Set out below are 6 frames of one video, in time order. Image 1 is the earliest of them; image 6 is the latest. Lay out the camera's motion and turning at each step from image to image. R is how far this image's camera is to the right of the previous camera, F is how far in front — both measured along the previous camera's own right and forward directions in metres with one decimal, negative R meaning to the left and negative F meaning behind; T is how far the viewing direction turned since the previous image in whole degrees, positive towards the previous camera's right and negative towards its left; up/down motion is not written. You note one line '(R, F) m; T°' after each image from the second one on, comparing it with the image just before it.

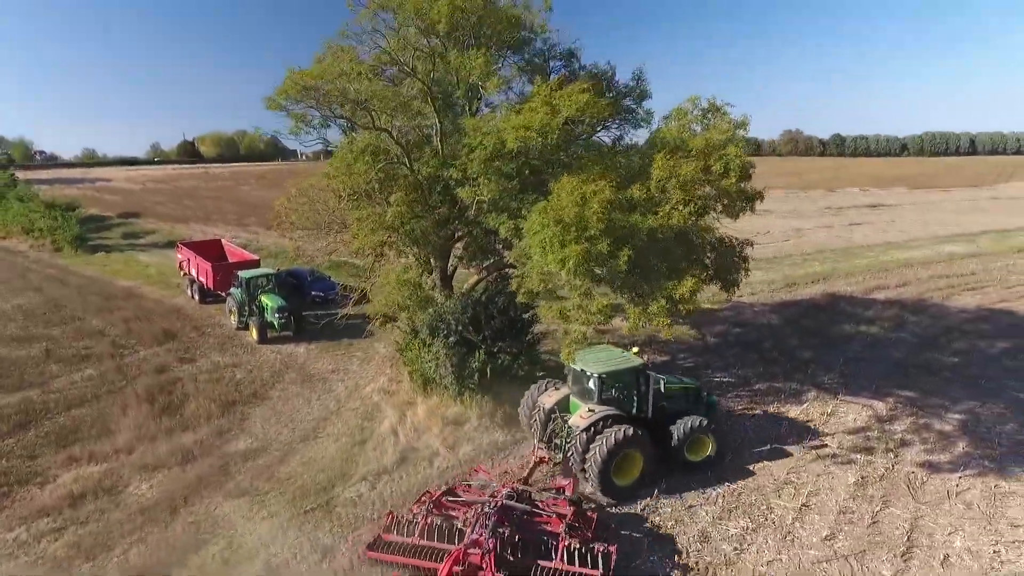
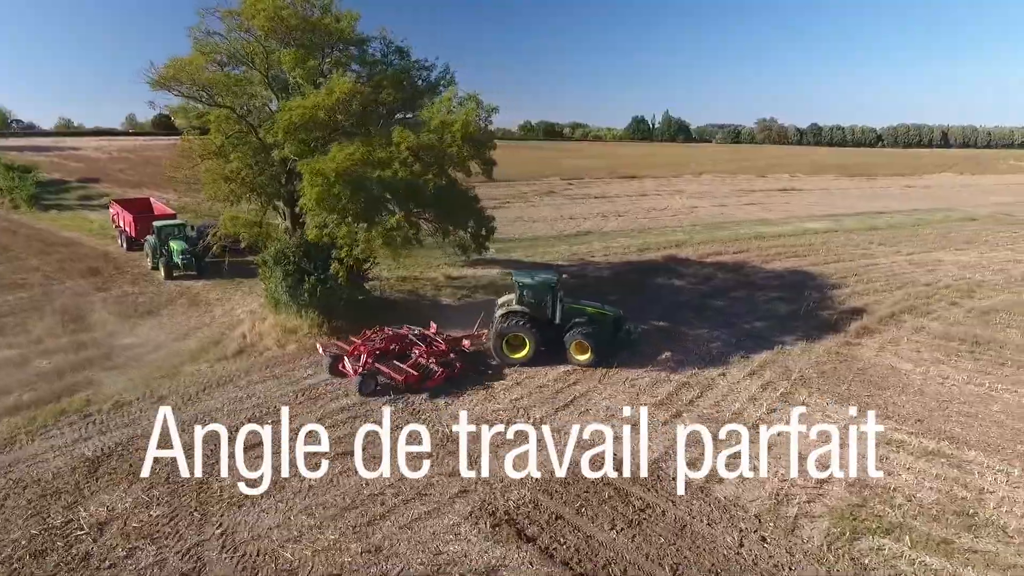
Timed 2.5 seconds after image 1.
(+3.7, -3.5) m; +1°
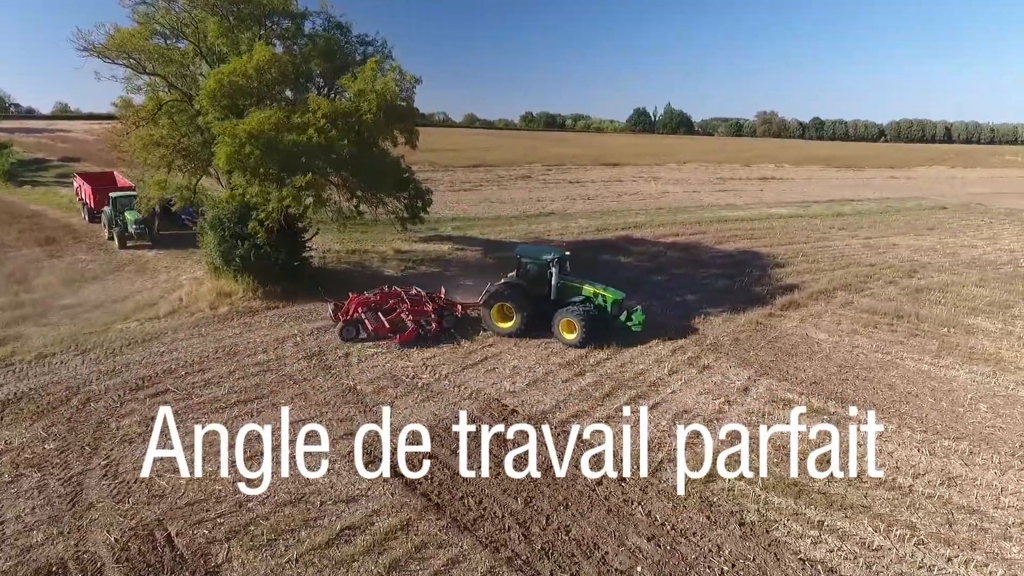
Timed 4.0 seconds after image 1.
(+1.7, -0.4) m; 0°
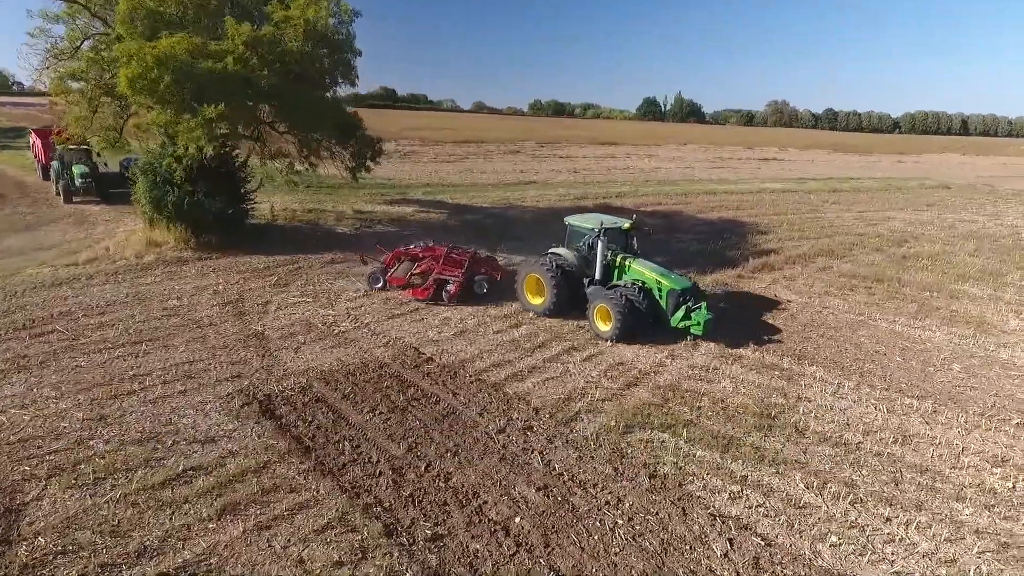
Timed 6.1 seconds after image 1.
(+1.3, +1.0) m; -1°
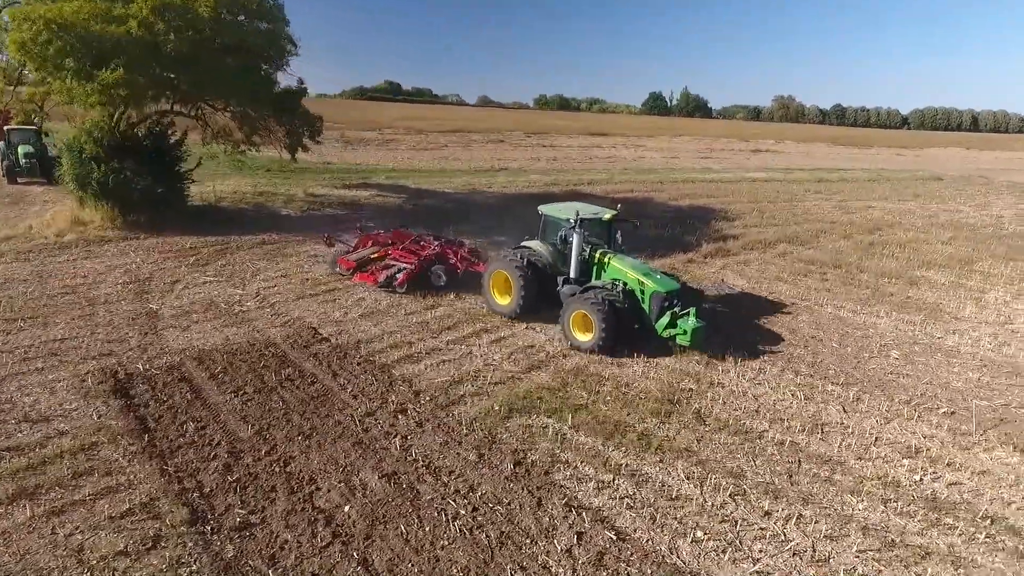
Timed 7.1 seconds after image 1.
(+1.5, +0.6) m; -1°
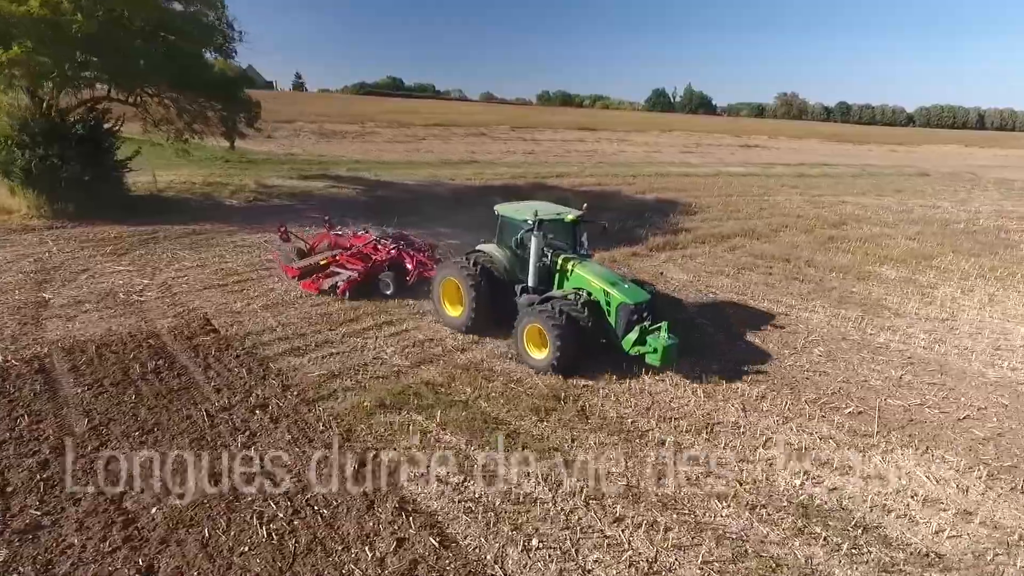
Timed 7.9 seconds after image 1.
(+1.4, +0.4) m; 0°
